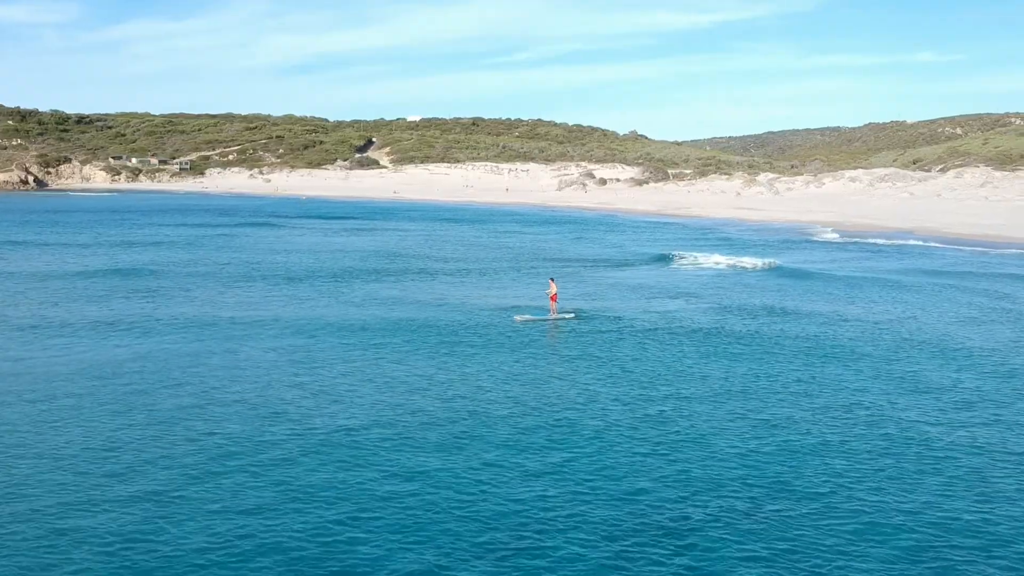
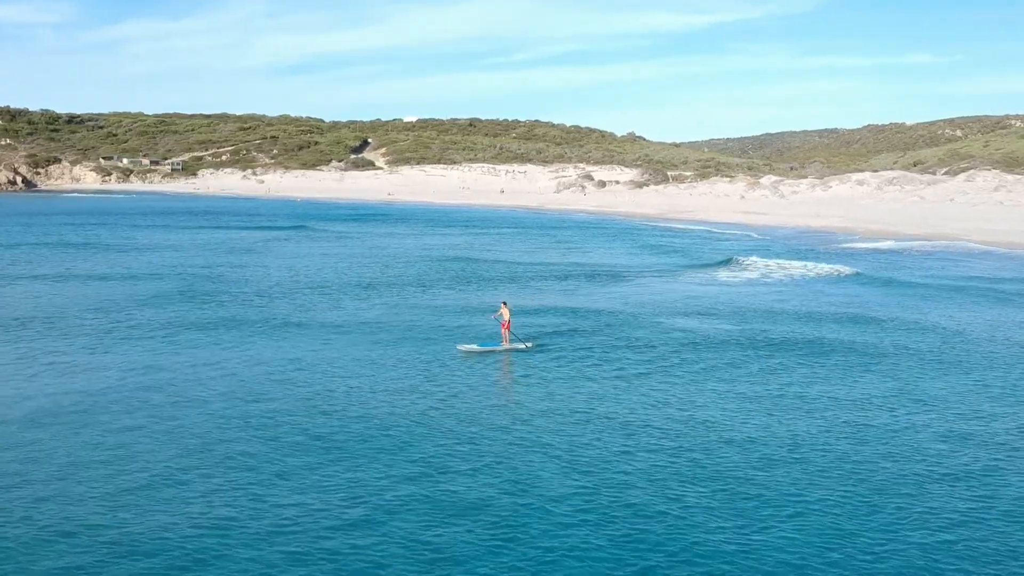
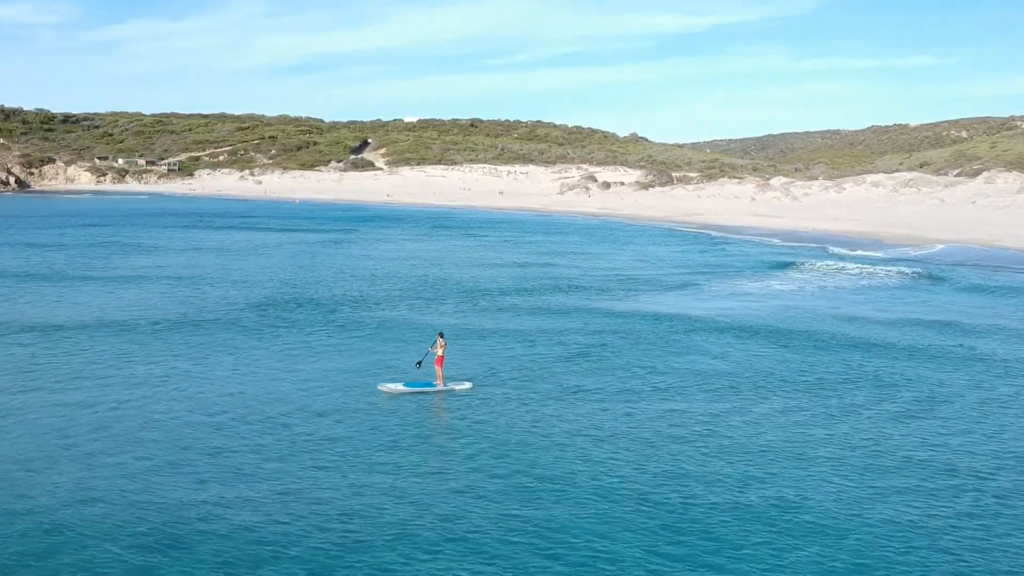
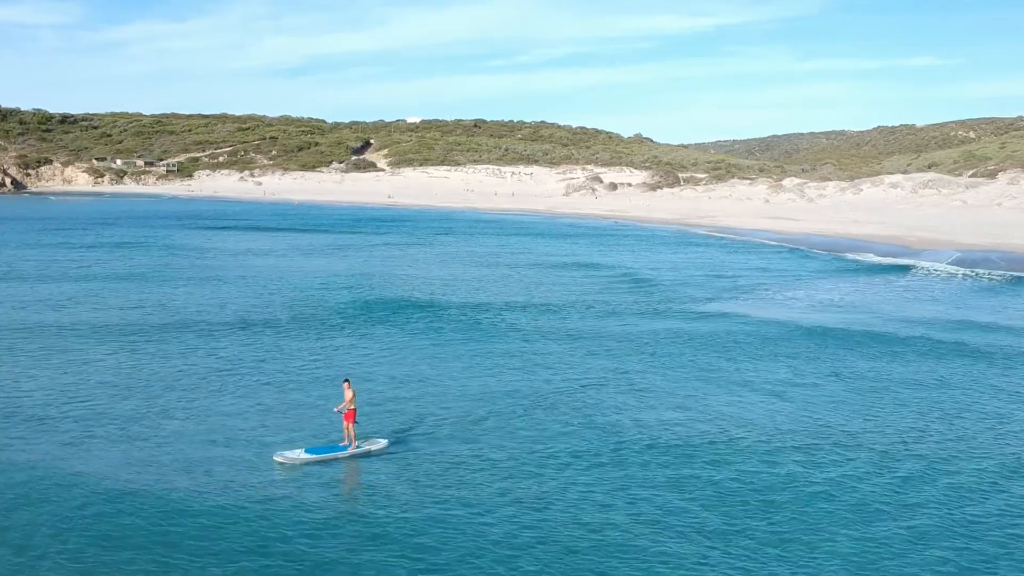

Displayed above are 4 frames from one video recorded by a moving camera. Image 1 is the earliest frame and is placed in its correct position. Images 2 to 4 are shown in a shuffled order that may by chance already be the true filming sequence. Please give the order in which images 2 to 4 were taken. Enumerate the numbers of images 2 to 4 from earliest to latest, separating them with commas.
2, 3, 4
